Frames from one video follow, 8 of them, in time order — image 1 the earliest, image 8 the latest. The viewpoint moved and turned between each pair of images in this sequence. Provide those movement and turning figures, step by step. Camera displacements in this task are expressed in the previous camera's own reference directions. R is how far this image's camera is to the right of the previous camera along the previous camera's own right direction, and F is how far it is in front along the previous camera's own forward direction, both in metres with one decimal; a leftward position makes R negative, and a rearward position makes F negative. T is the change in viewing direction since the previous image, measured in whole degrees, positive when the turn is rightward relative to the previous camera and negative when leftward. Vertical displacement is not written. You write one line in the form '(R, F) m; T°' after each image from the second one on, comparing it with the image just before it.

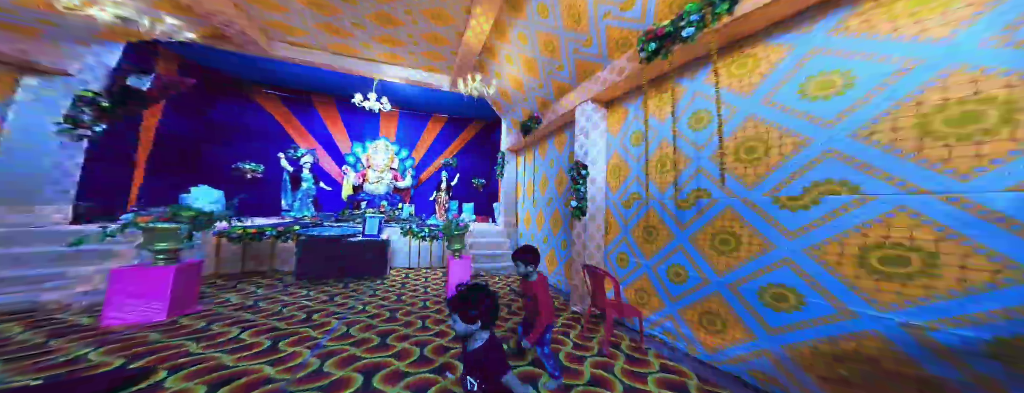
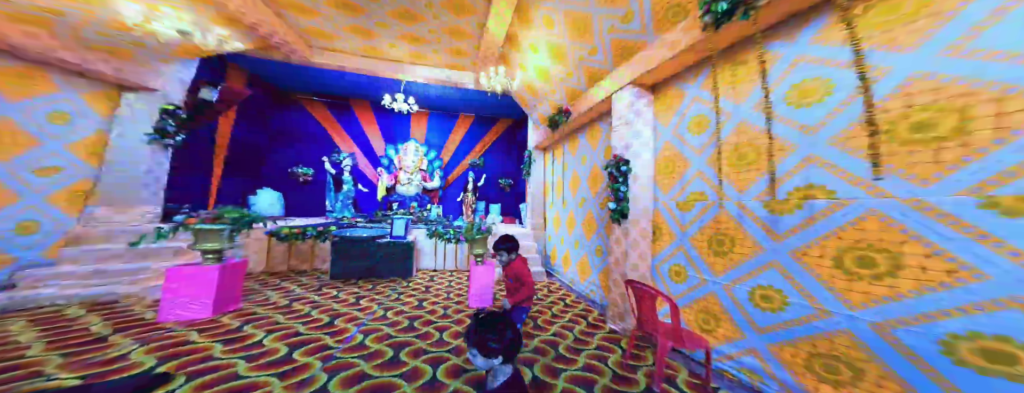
(0.0, +0.3) m; -7°
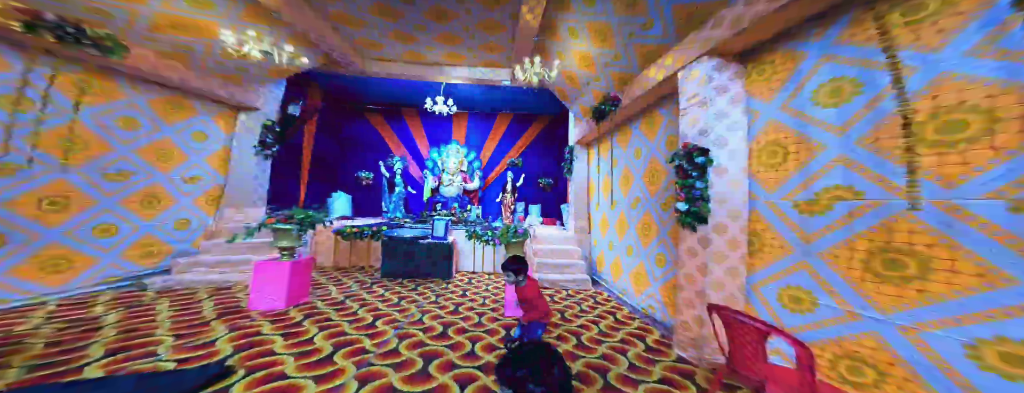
(+0.1, +0.2) m; -10°
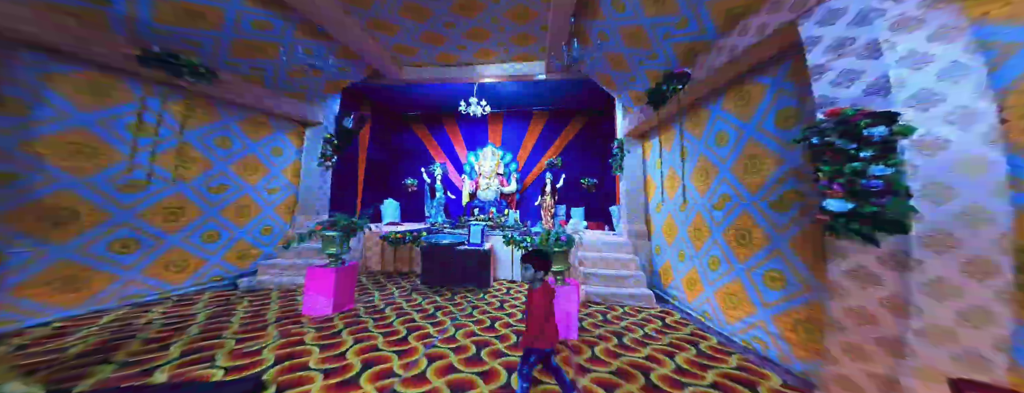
(0.0, +0.3) m; -9°
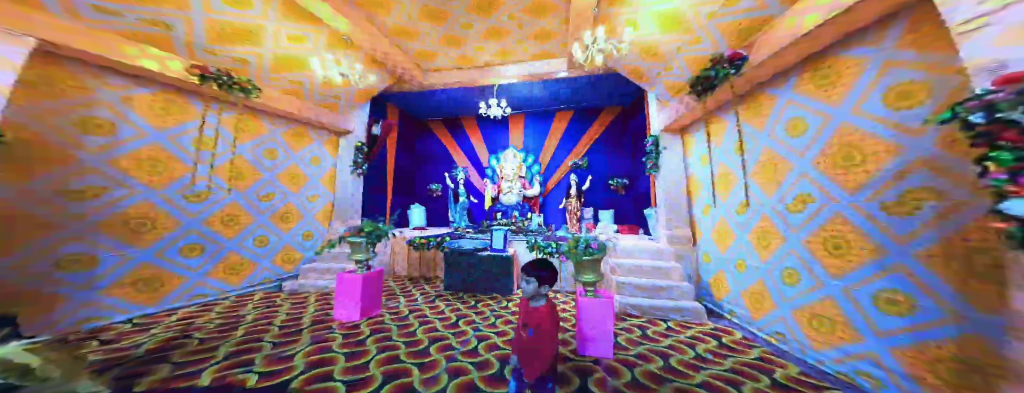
(0.0, +0.2) m; -5°
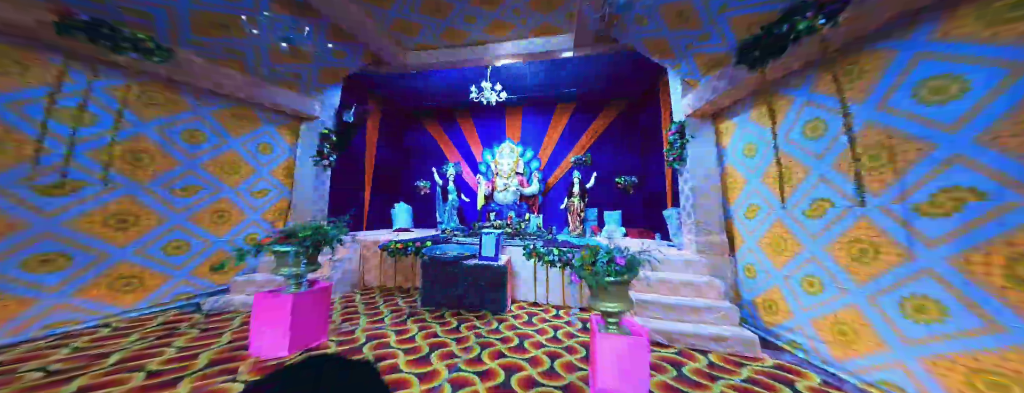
(0.0, +0.6) m; +1°
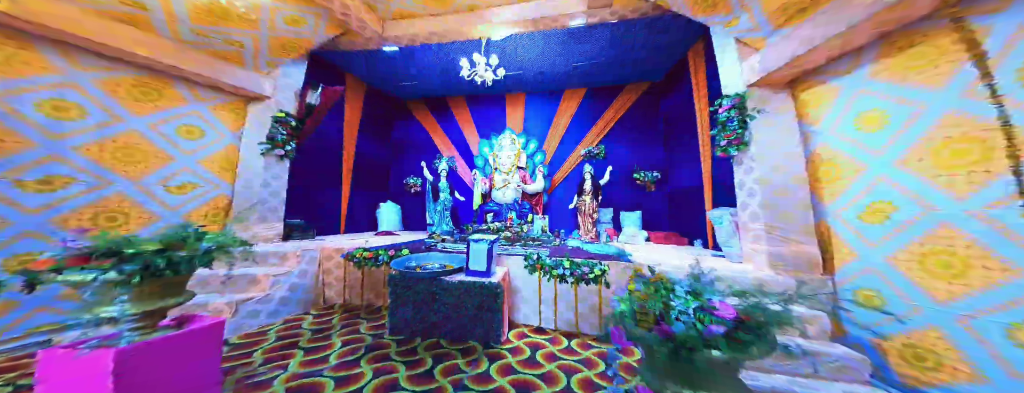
(+0.1, +0.7) m; -1°
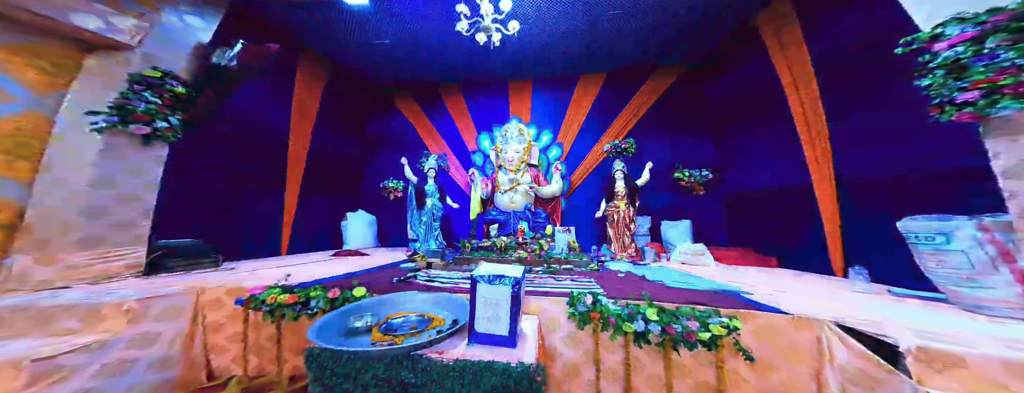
(-0.3, +1.0) m; +2°
